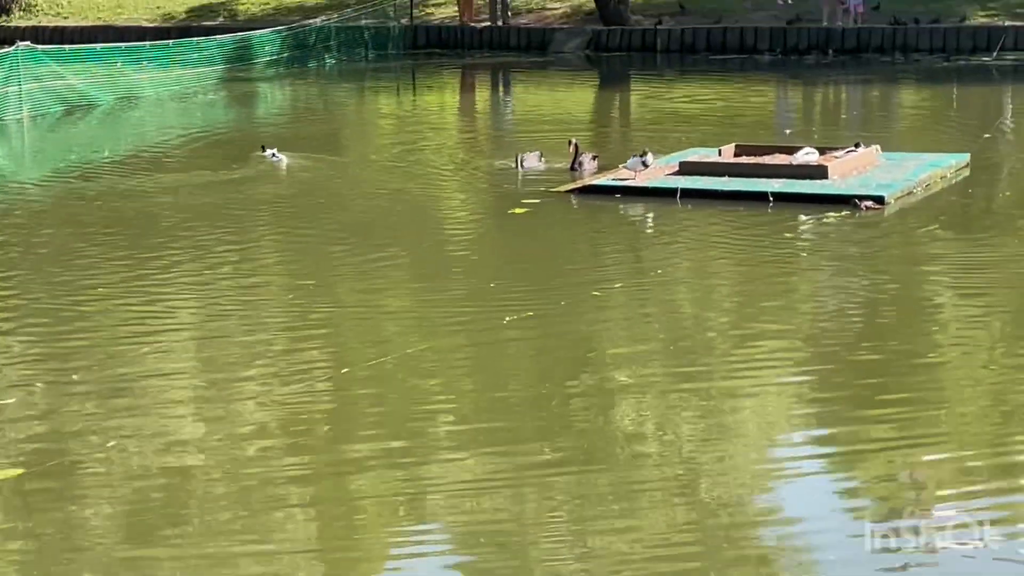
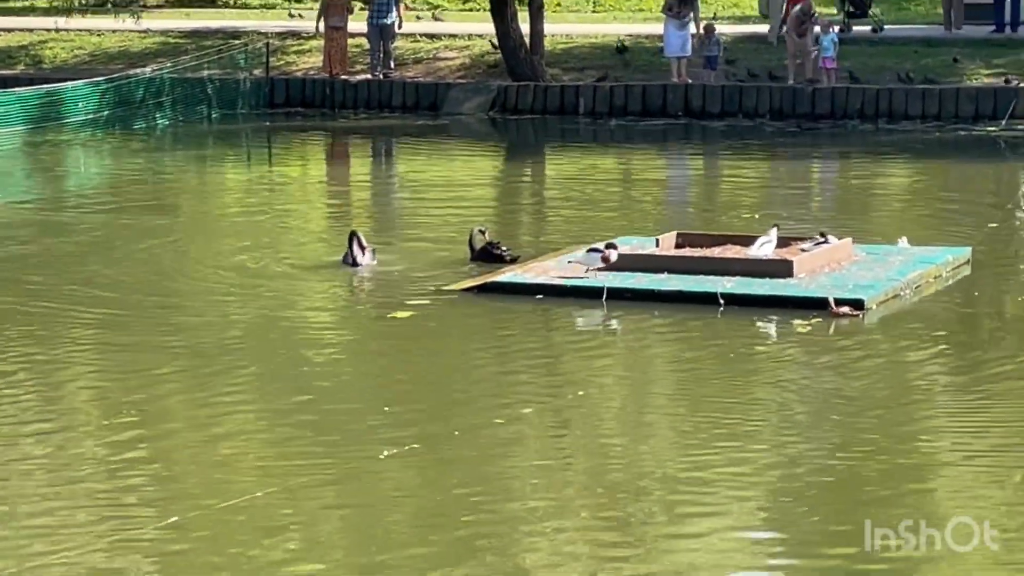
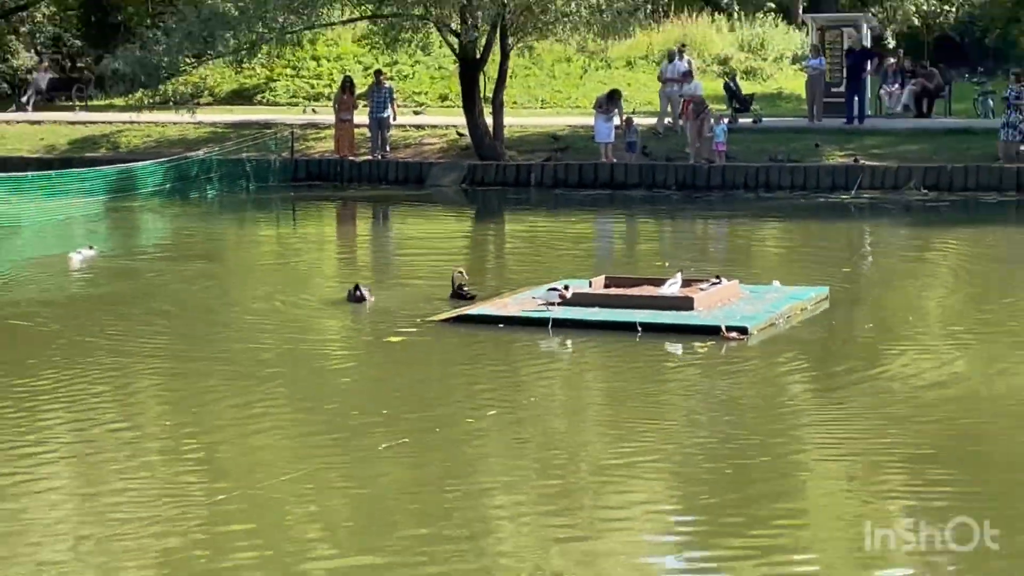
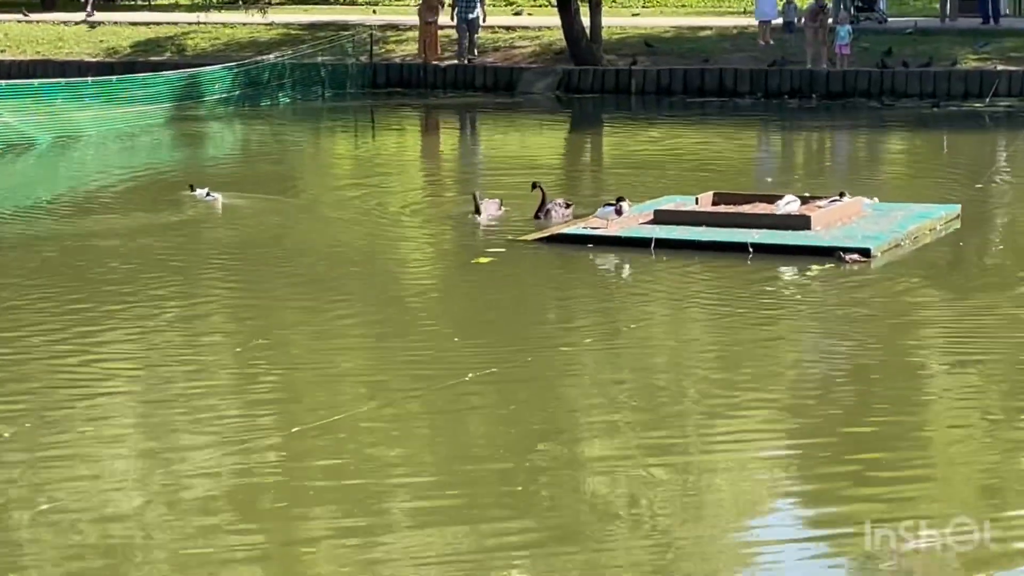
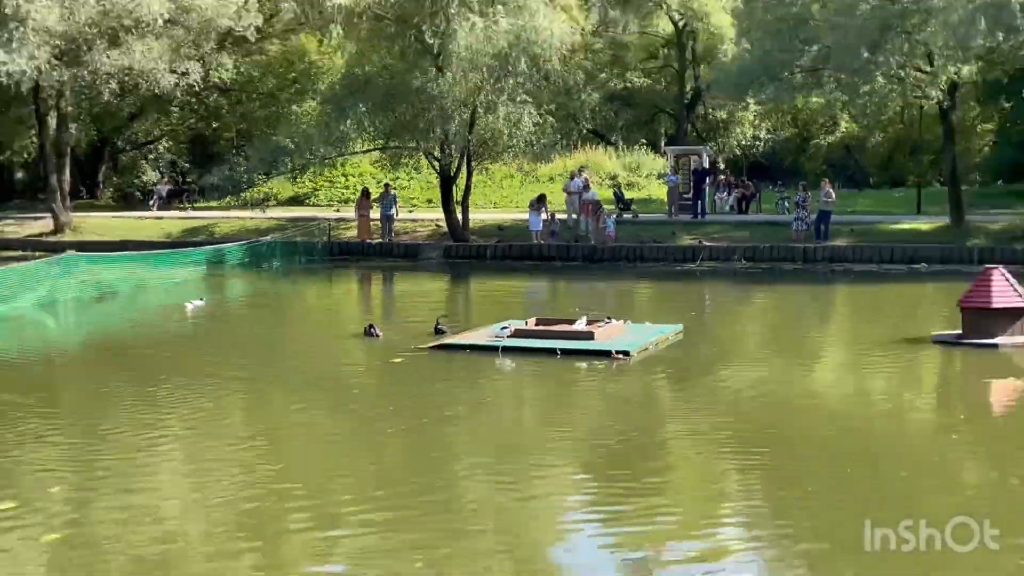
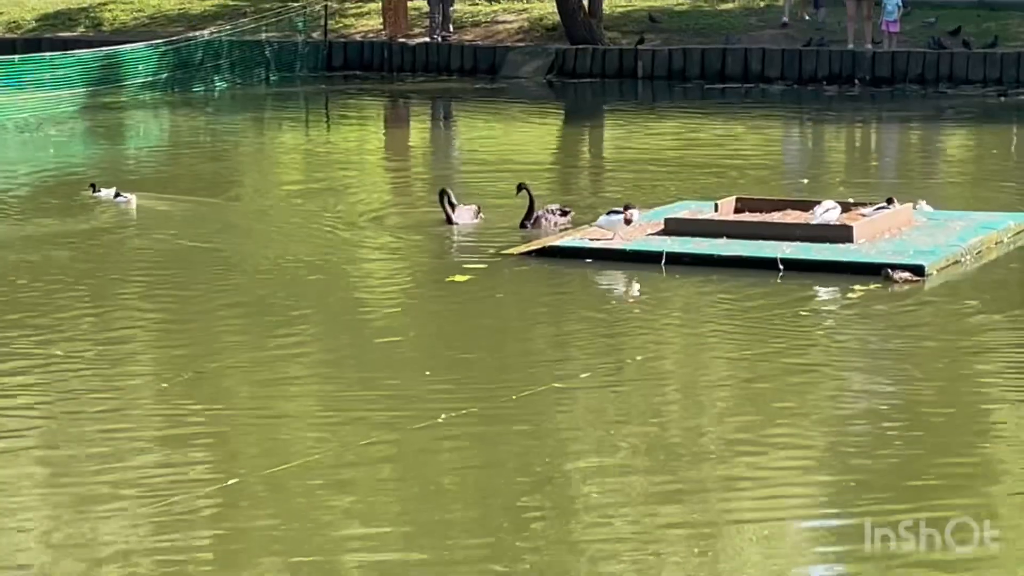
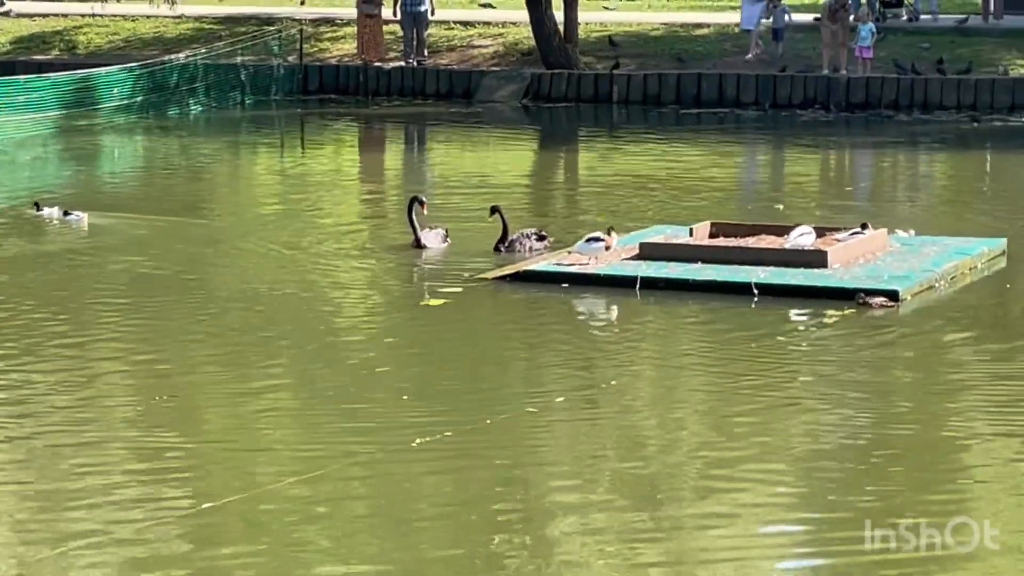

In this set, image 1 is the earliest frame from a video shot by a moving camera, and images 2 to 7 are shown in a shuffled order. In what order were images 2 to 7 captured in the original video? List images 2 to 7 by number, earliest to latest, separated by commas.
4, 6, 7, 2, 3, 5
